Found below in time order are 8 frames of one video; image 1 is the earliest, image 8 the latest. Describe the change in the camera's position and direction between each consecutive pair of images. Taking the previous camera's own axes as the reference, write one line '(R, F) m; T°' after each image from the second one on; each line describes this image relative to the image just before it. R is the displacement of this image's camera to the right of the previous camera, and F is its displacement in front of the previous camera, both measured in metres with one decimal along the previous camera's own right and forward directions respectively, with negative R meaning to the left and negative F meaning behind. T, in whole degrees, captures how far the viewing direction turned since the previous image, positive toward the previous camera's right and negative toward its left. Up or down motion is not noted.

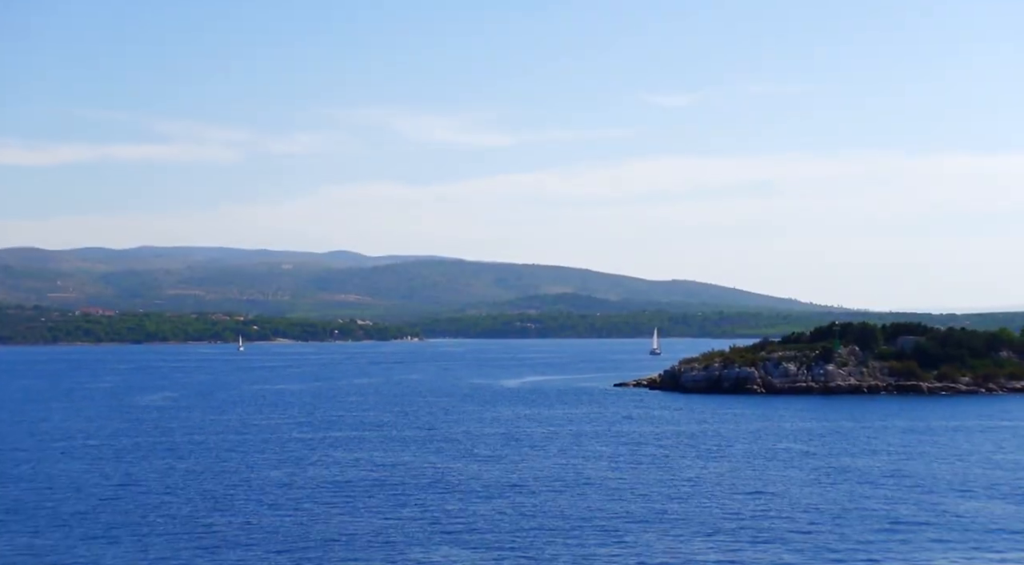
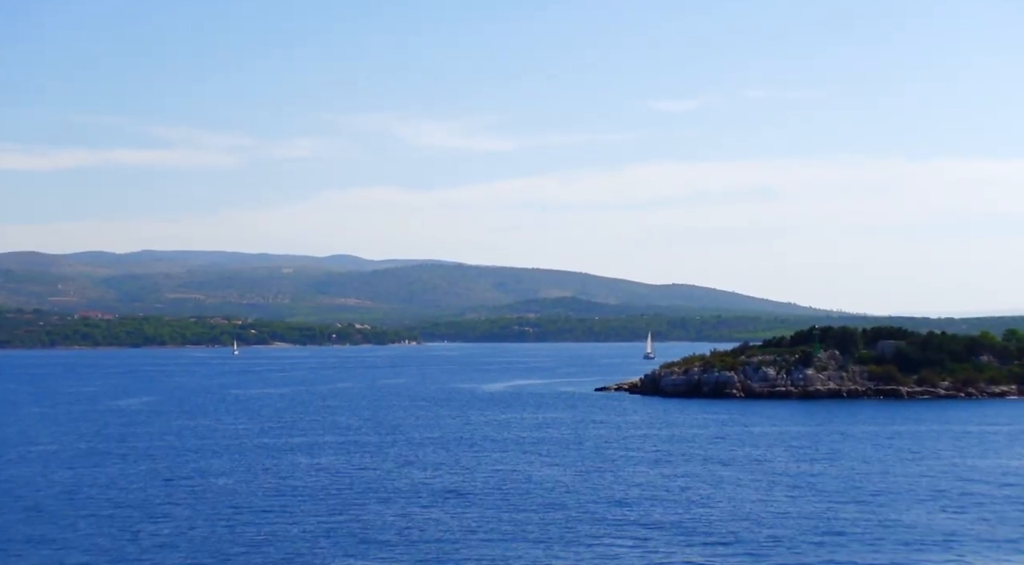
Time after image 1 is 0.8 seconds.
(+1.3, +0.1) m; 0°
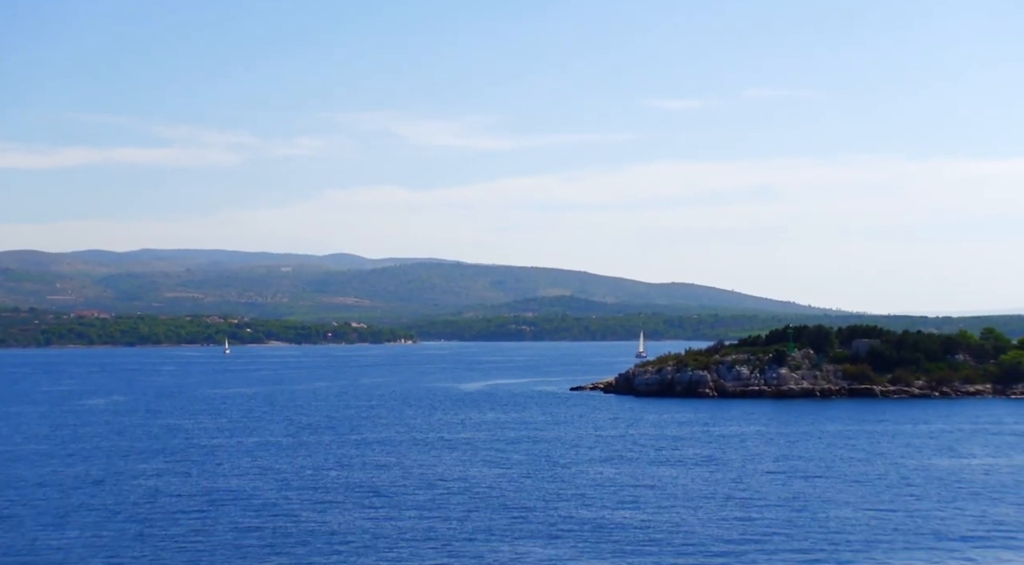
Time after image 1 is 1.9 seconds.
(+1.6, +0.5) m; 0°
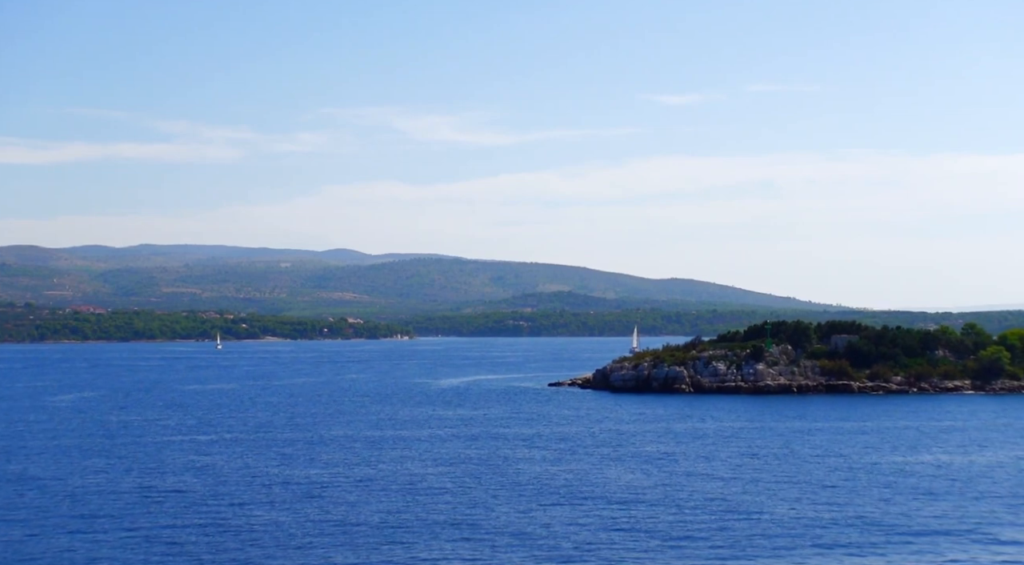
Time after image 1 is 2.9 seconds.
(+1.4, +0.7) m; 0°
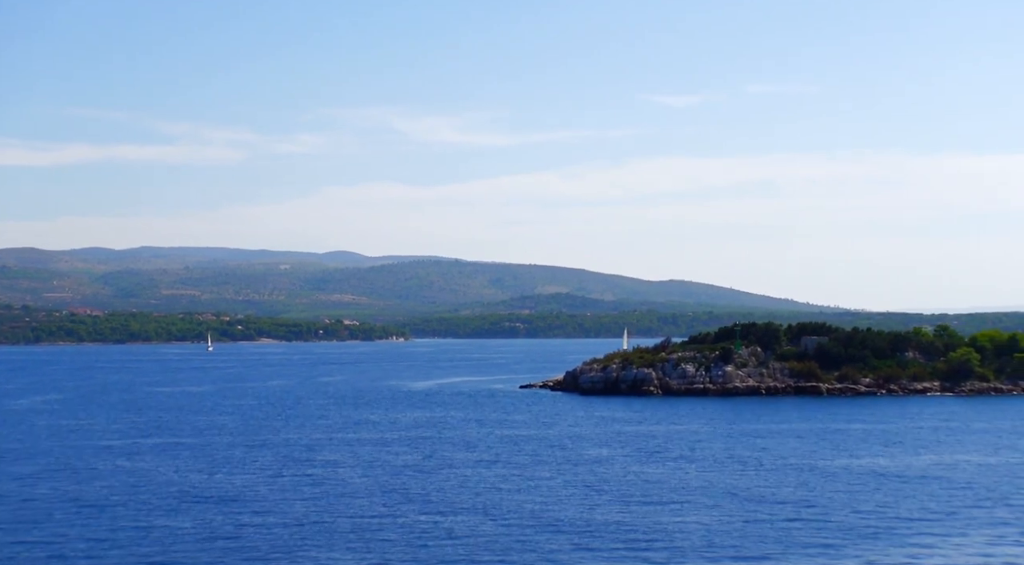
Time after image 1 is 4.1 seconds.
(+1.8, +0.3) m; 0°
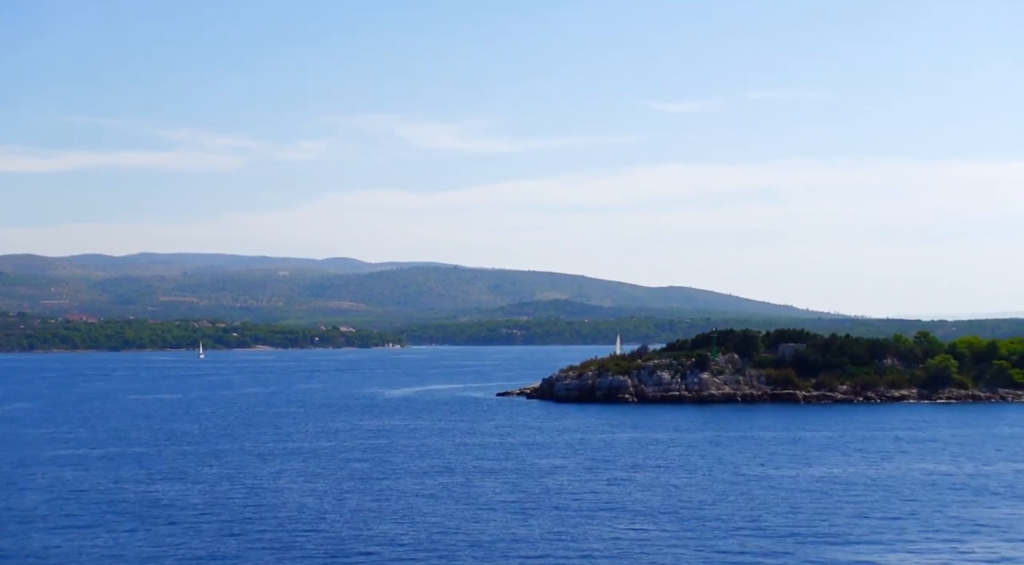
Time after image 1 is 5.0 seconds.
(+1.4, +0.7) m; 0°
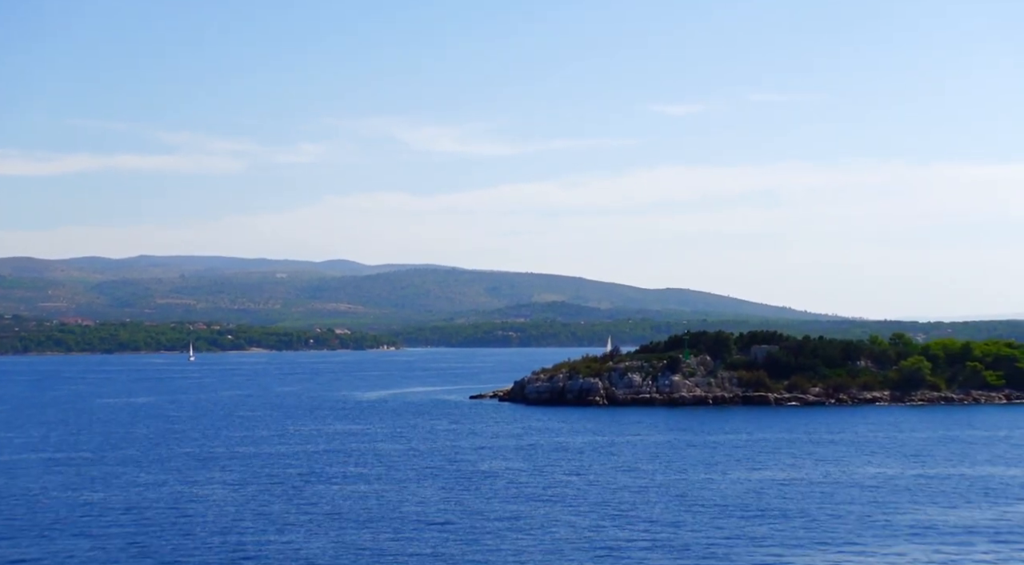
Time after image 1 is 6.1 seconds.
(+1.6, +0.6) m; 0°
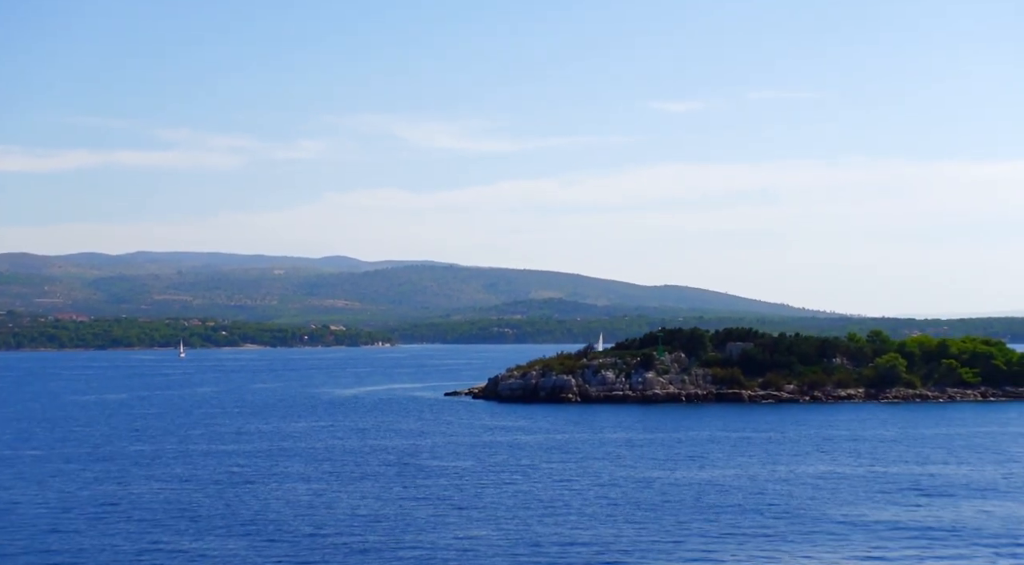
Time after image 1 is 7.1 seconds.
(+1.4, +0.6) m; 0°
